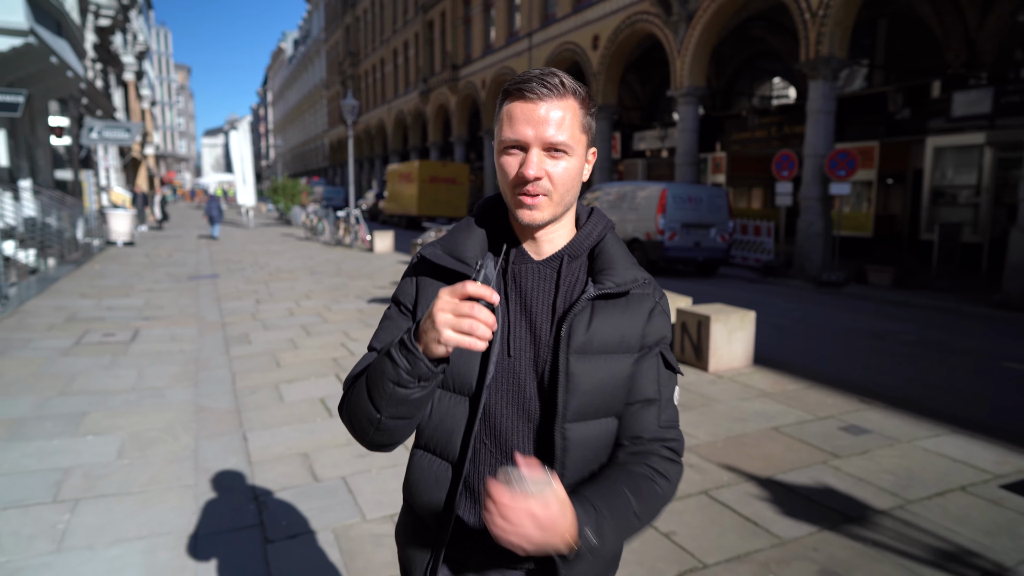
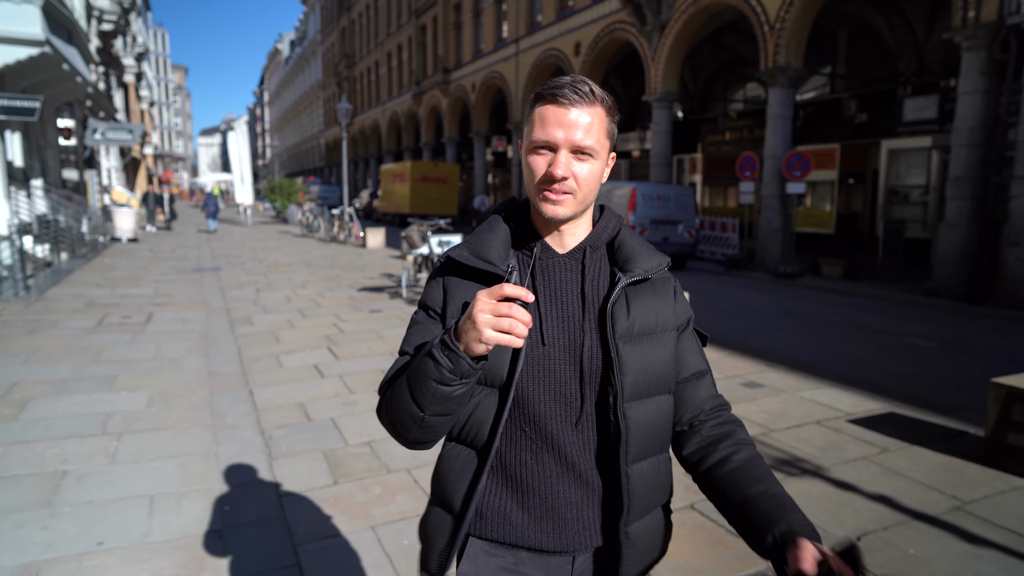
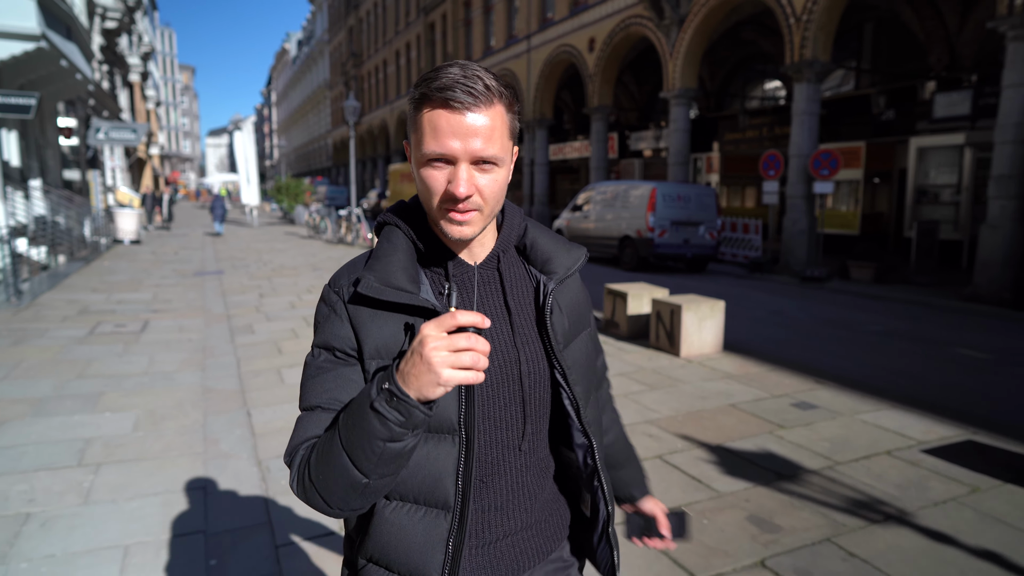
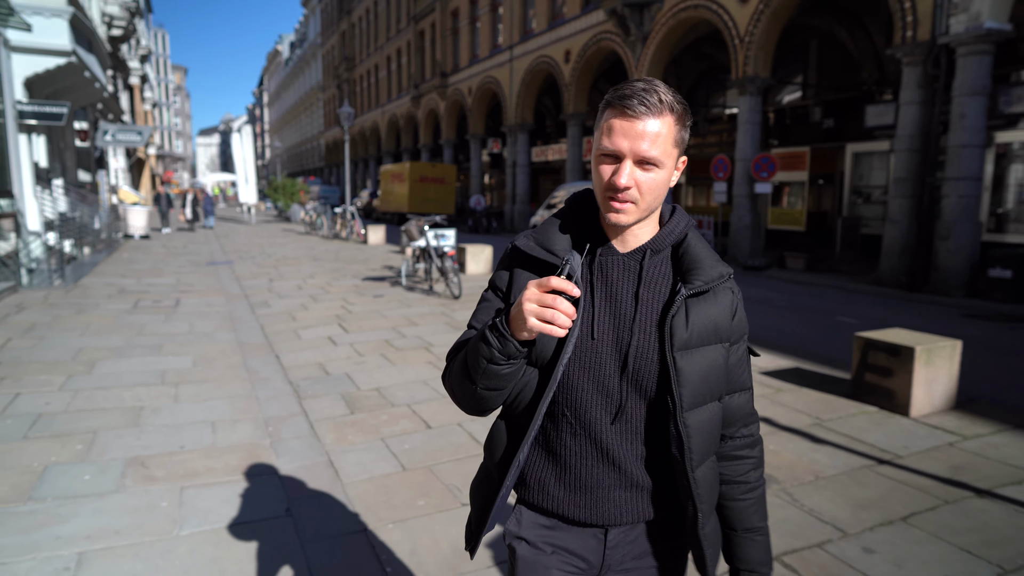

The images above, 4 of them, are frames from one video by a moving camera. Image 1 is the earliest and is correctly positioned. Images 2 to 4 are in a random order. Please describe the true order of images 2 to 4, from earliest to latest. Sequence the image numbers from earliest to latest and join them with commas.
3, 2, 4
